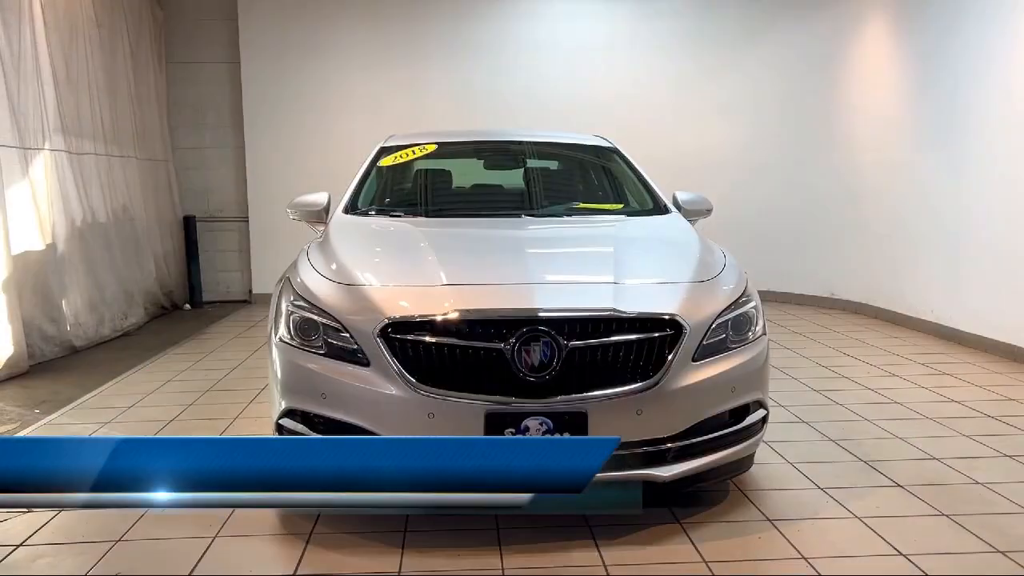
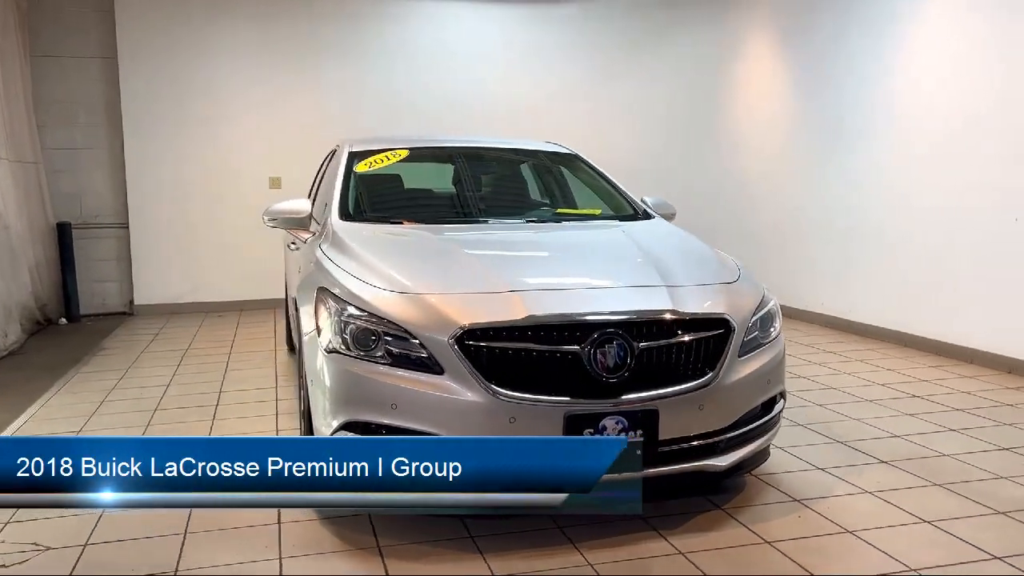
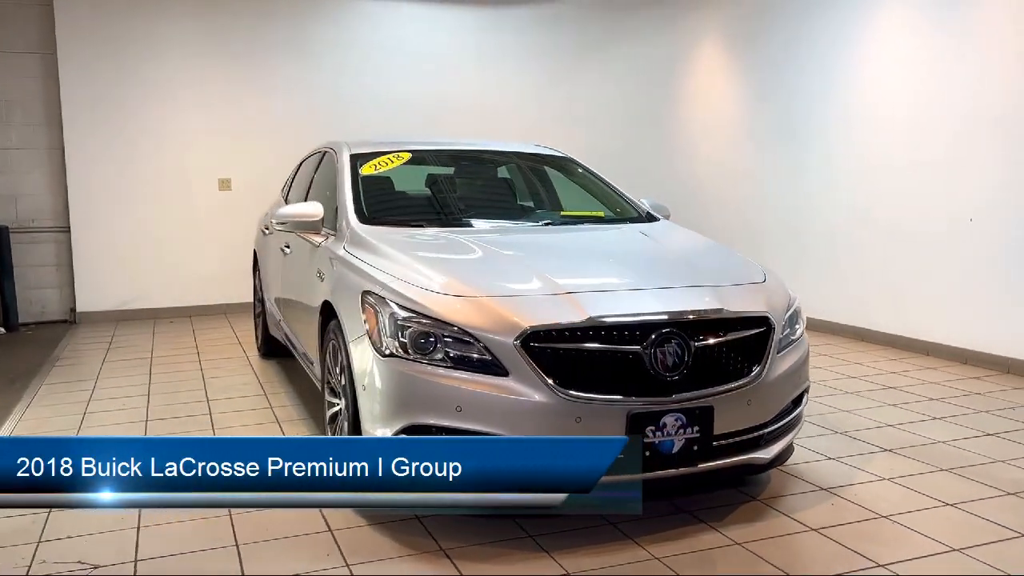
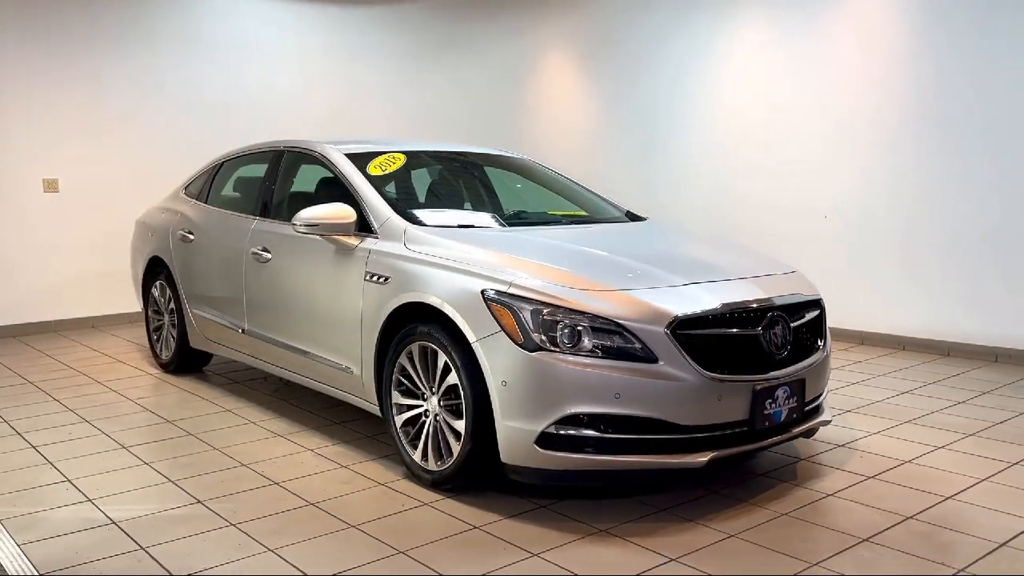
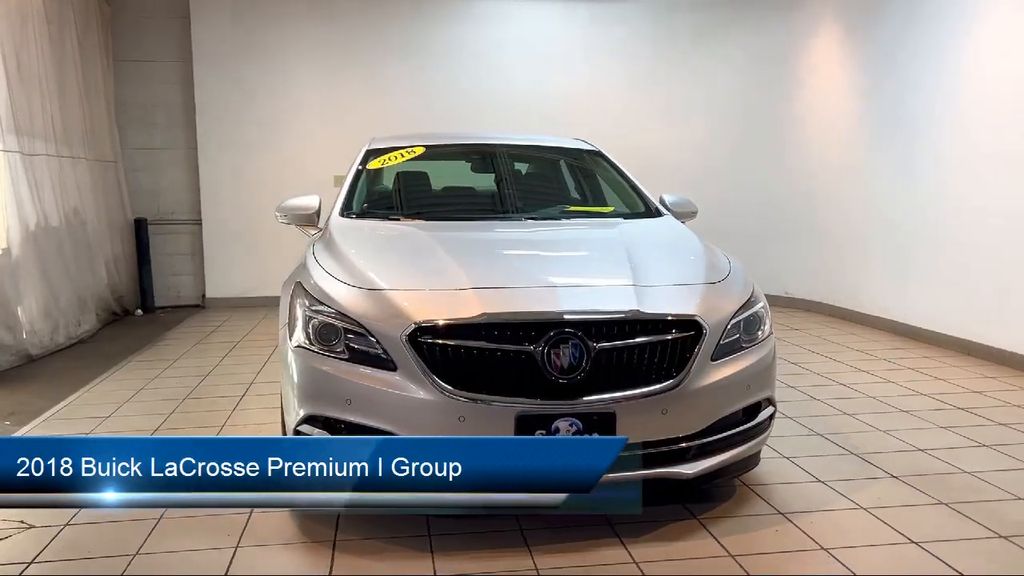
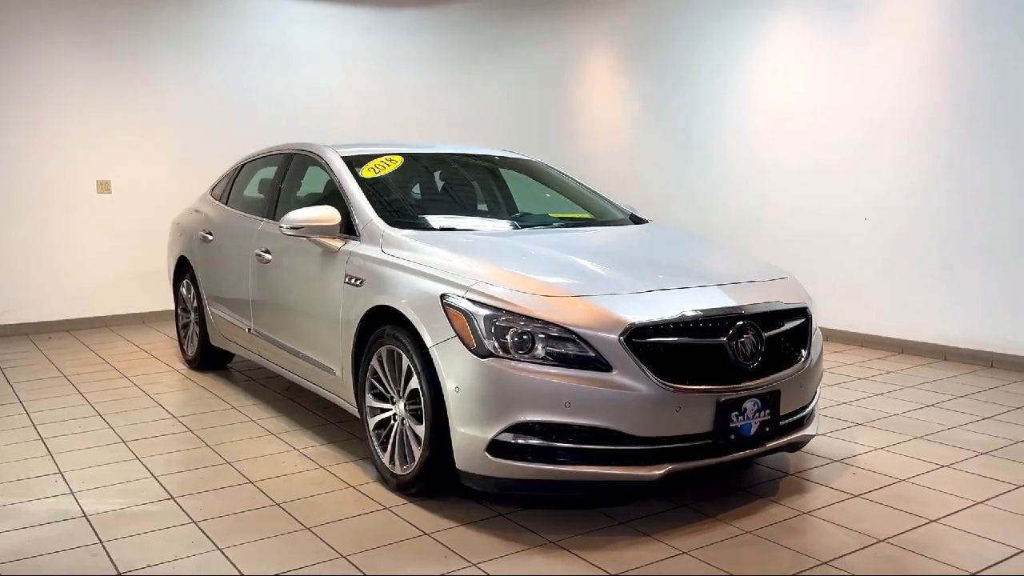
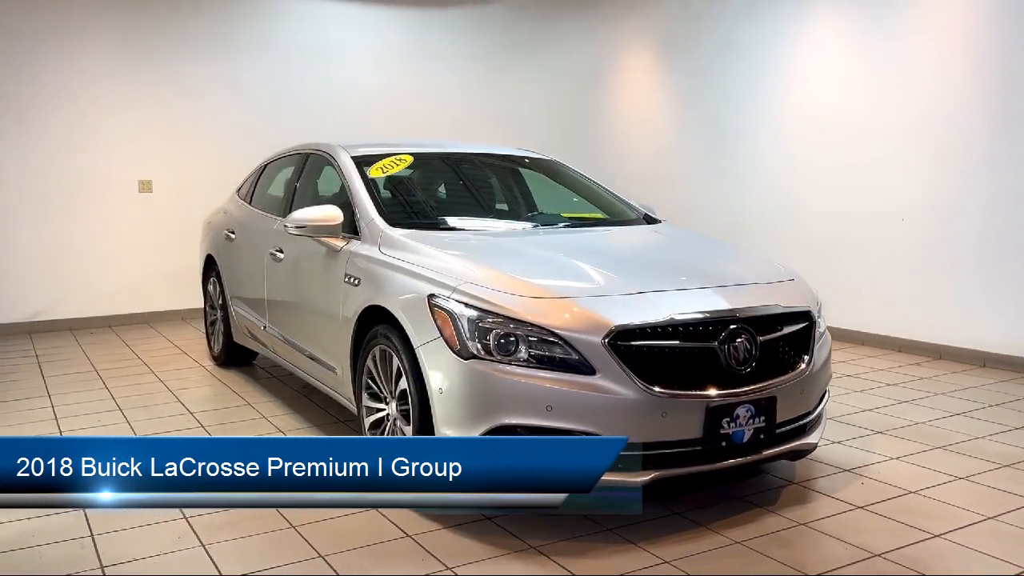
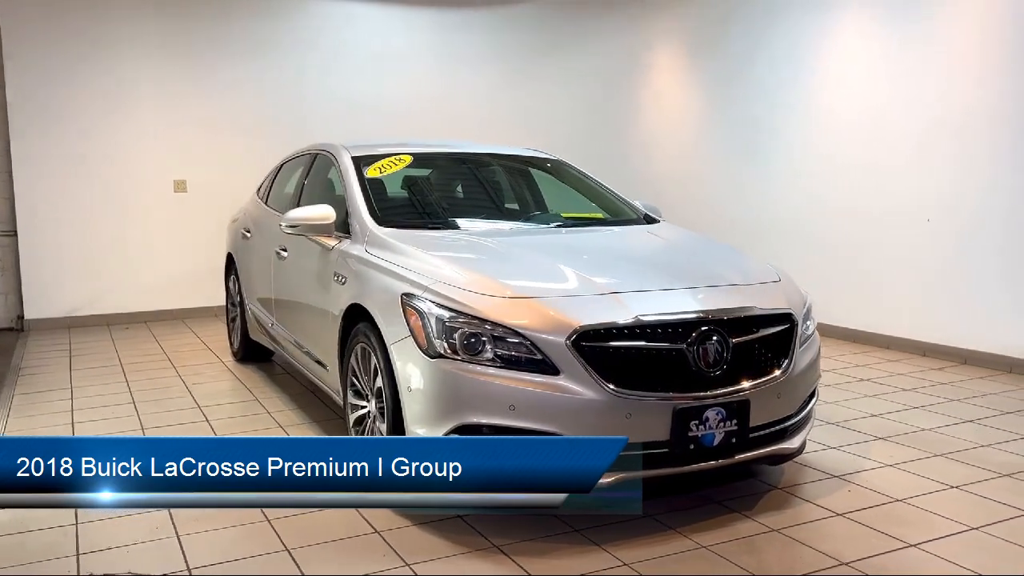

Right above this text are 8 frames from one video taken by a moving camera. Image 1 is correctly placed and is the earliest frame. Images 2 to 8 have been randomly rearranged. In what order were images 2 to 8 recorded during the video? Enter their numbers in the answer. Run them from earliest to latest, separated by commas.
5, 2, 3, 8, 7, 6, 4
